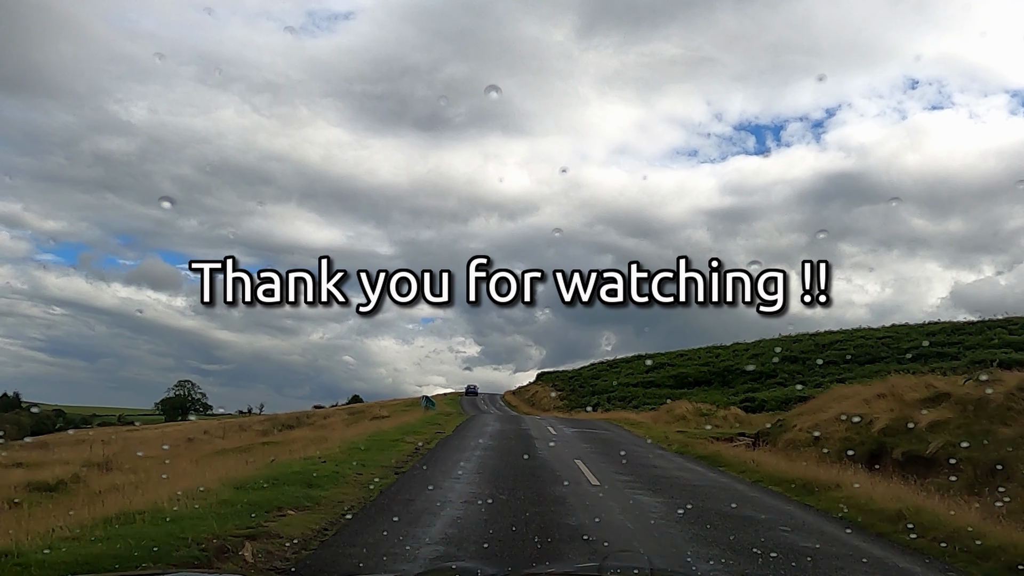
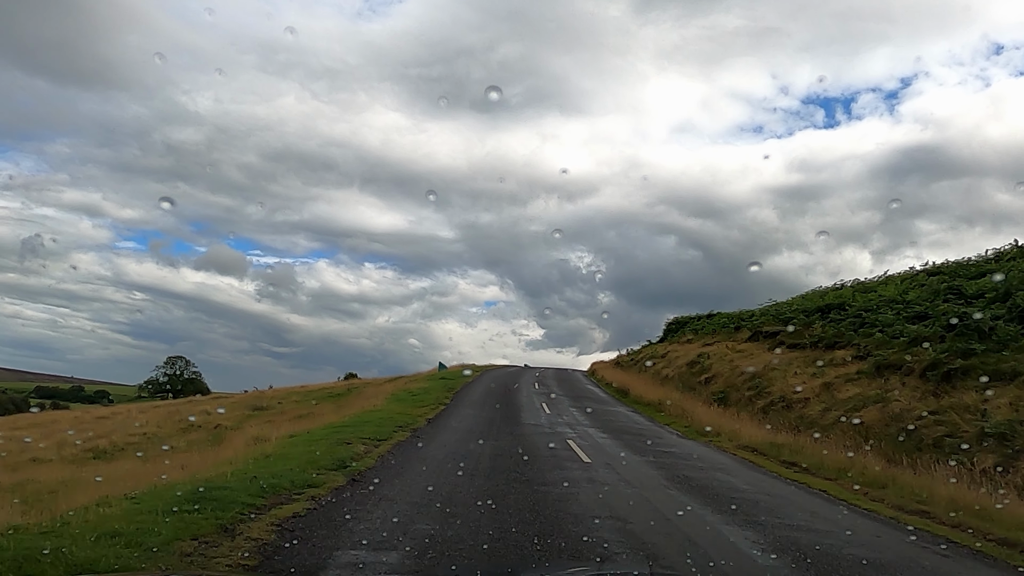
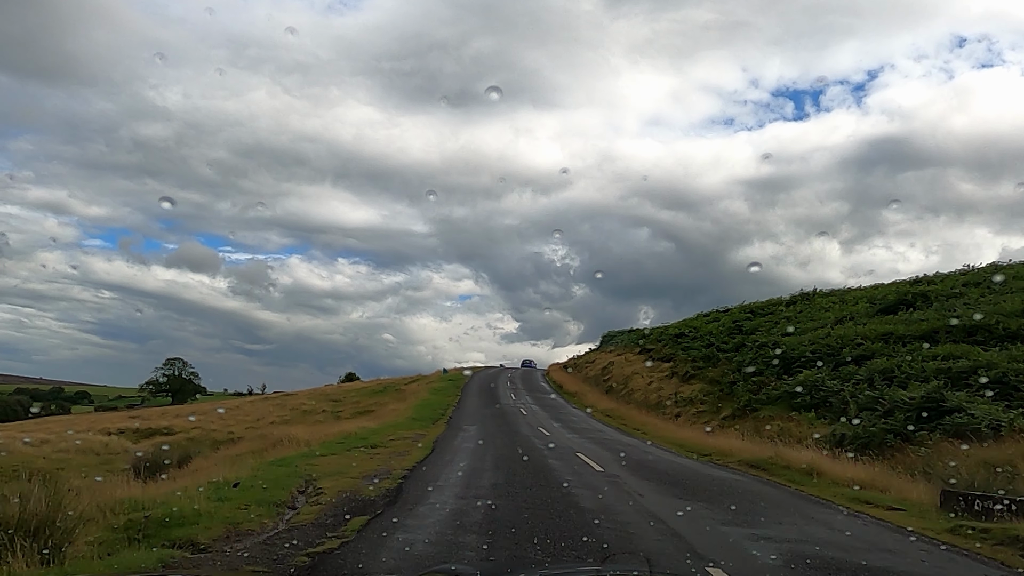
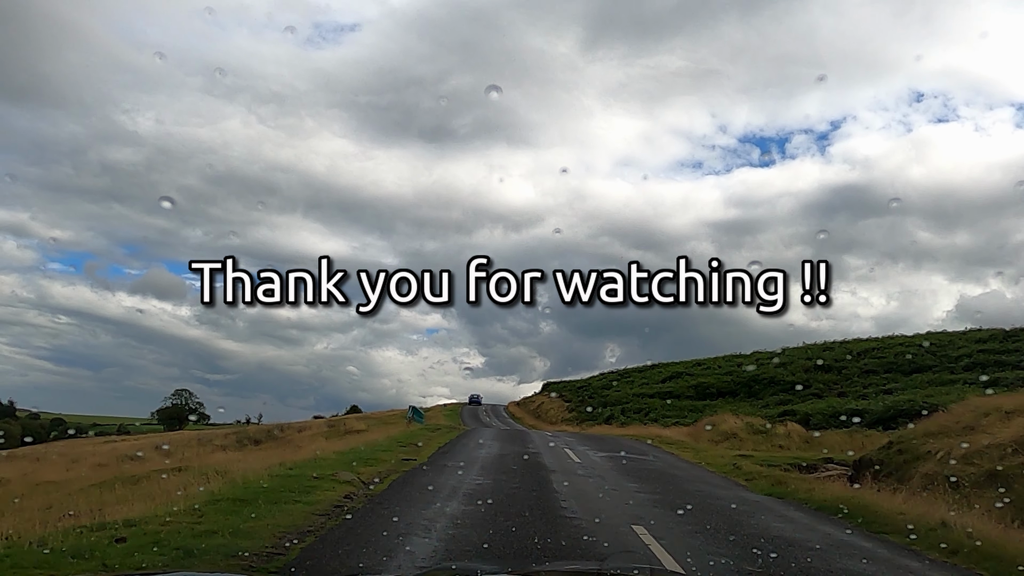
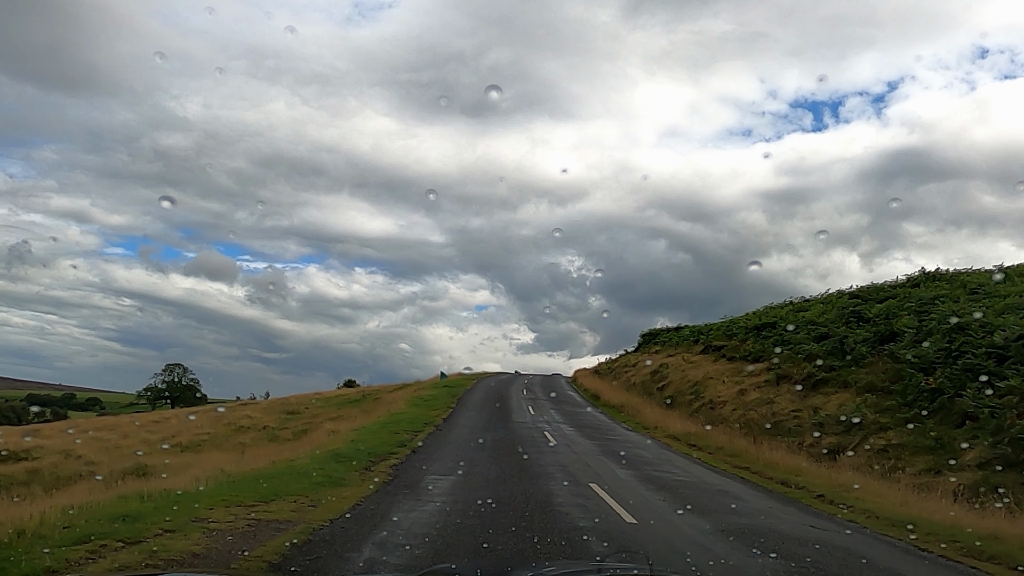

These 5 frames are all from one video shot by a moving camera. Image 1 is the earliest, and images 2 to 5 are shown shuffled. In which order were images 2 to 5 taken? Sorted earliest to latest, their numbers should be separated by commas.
4, 3, 5, 2
